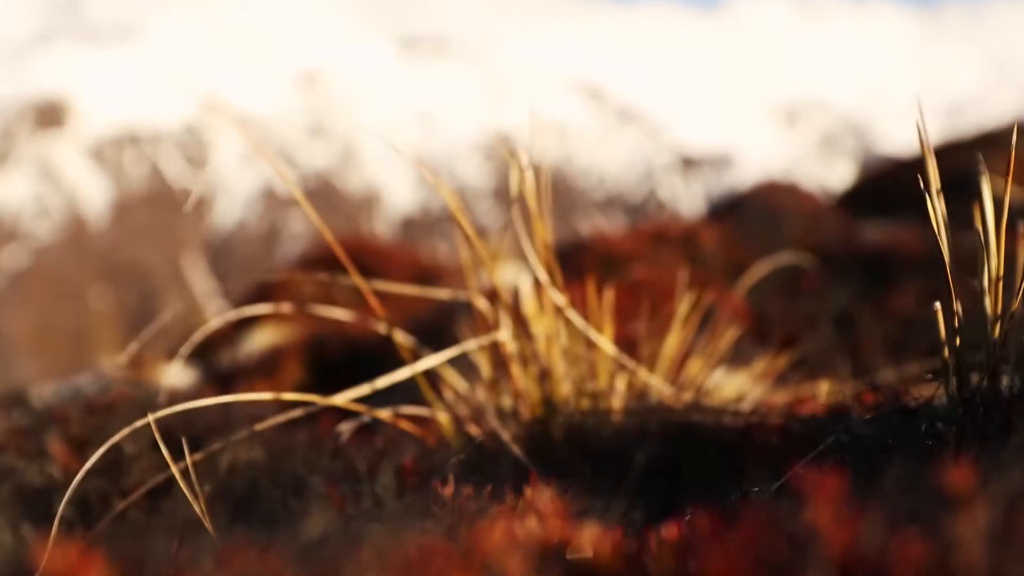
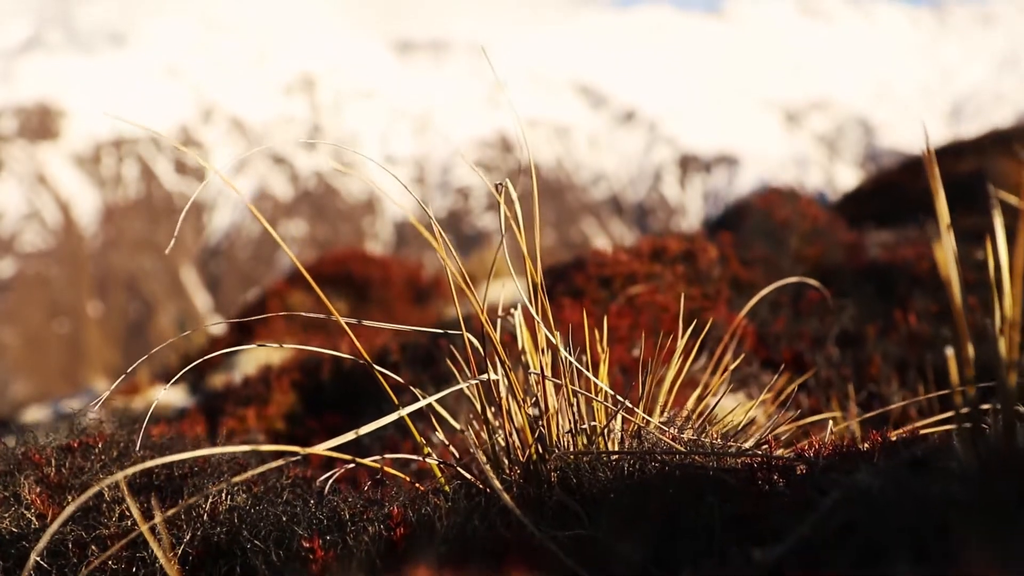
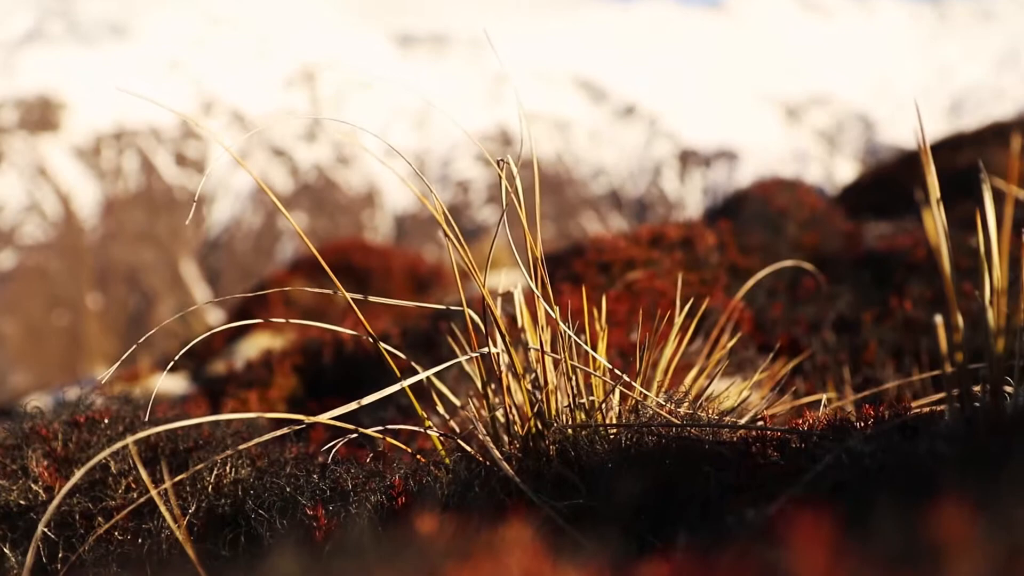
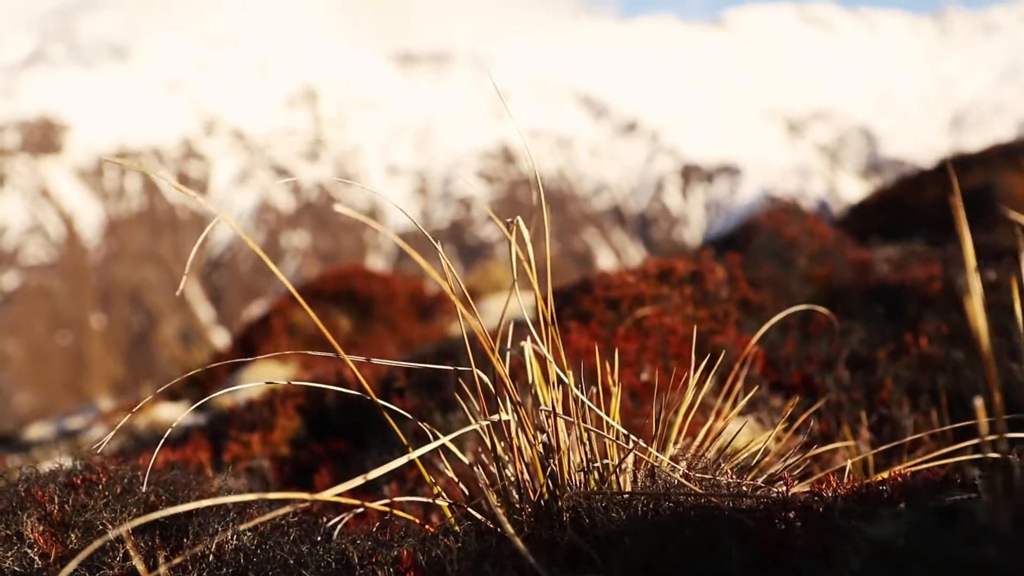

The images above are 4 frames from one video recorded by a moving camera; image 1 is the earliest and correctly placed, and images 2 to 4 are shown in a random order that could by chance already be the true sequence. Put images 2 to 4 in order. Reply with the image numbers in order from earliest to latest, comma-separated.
3, 2, 4
